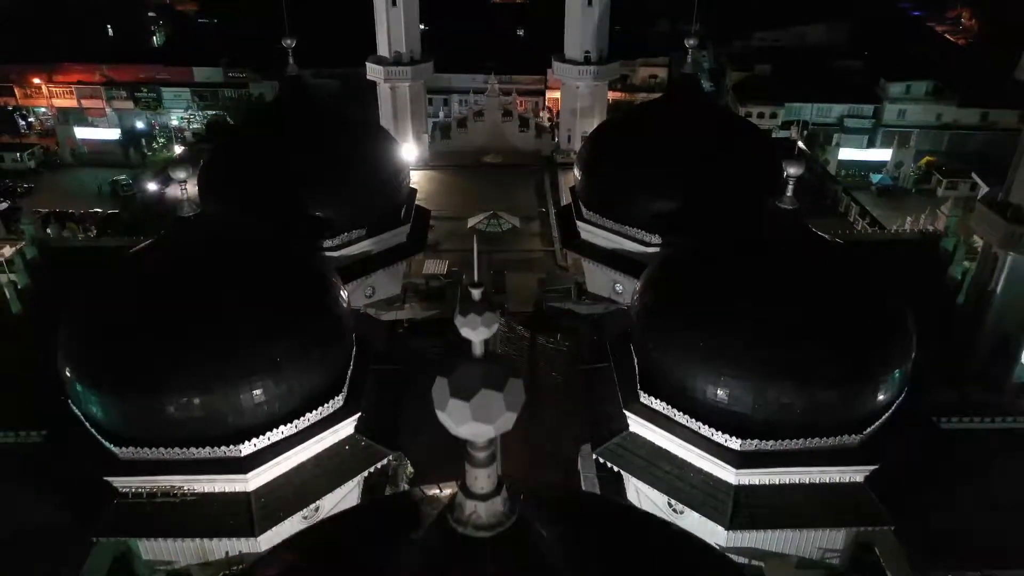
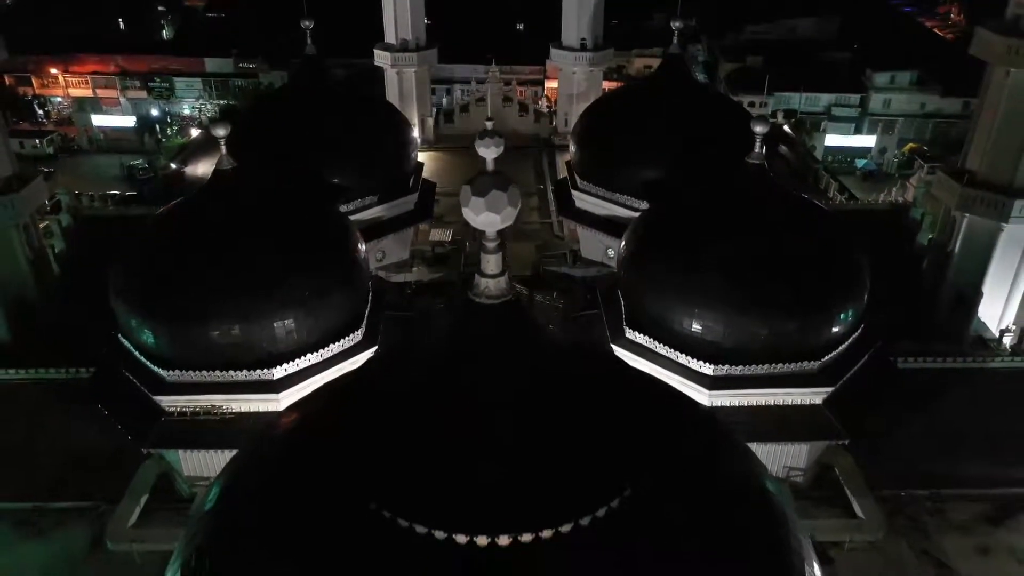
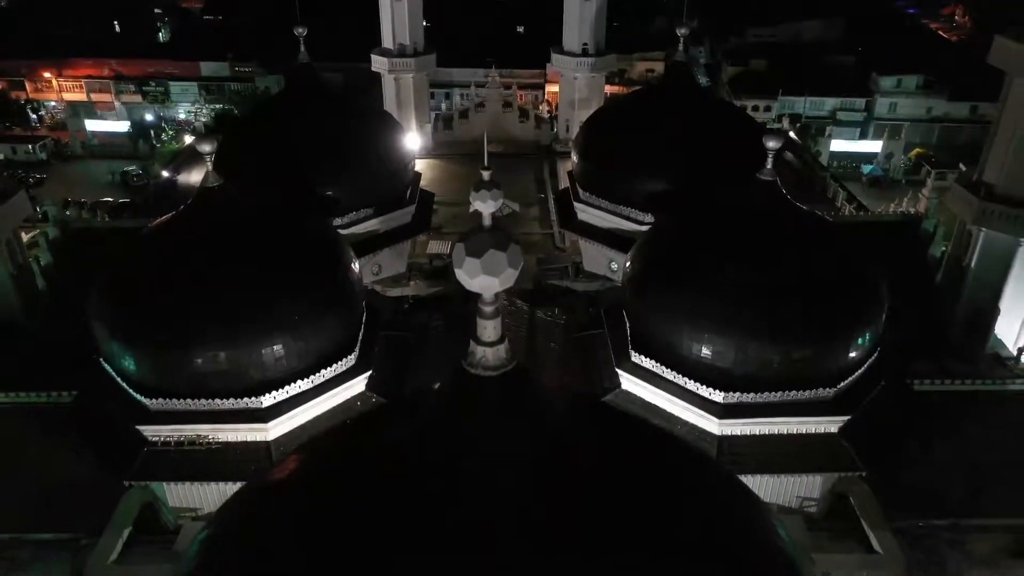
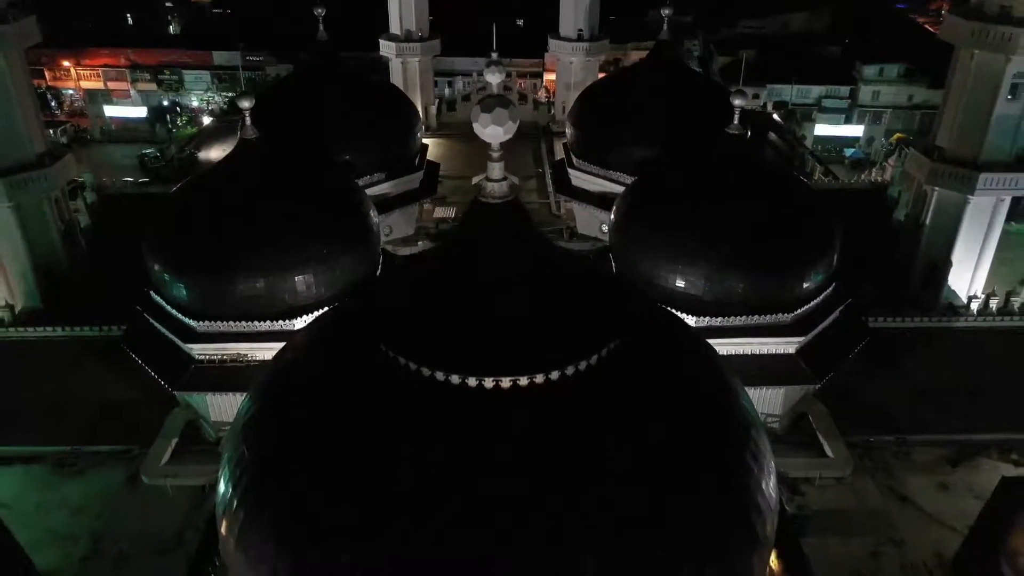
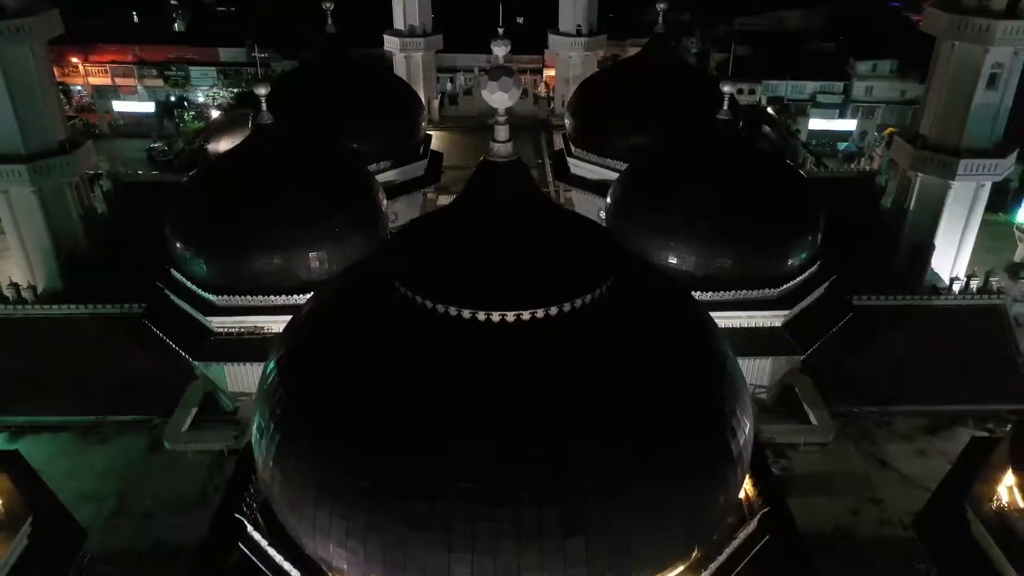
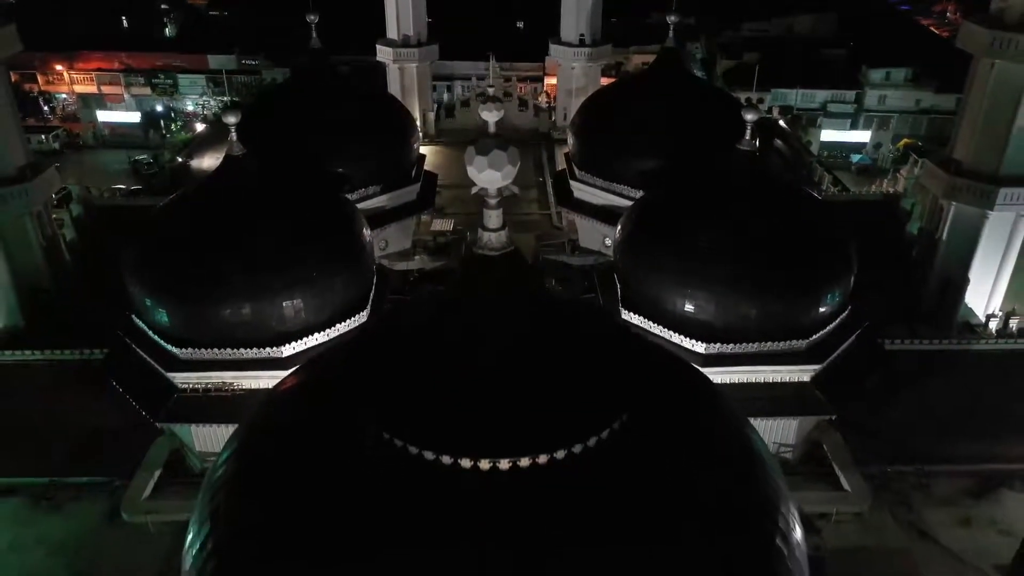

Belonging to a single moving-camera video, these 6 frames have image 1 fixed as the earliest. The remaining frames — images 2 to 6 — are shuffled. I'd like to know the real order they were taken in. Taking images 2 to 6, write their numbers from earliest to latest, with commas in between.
3, 2, 6, 4, 5
